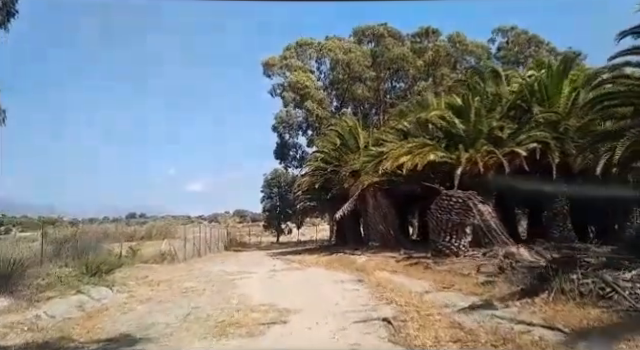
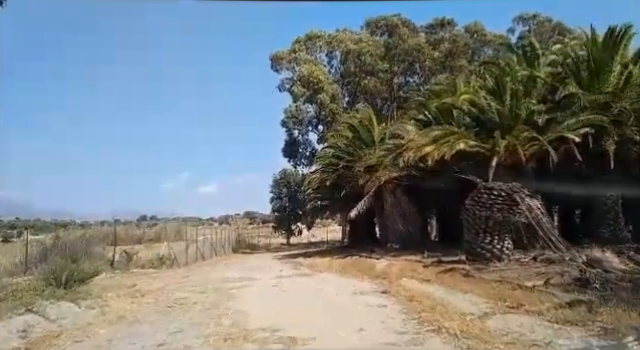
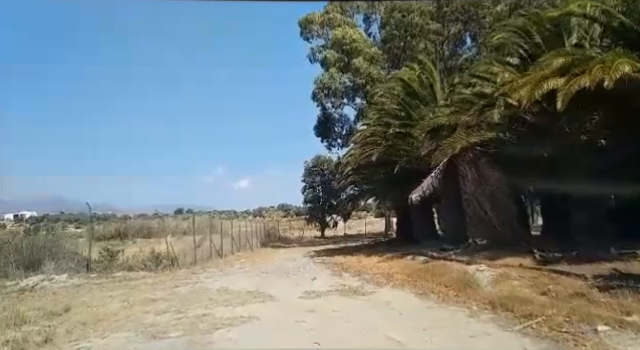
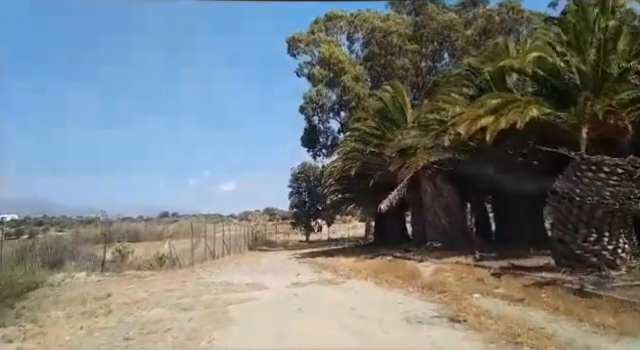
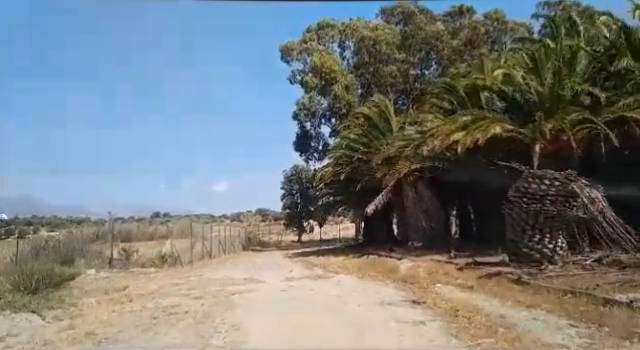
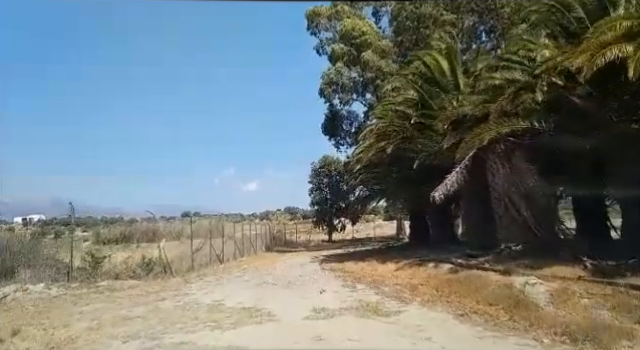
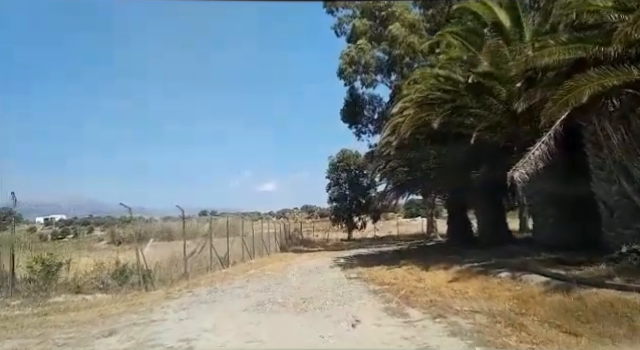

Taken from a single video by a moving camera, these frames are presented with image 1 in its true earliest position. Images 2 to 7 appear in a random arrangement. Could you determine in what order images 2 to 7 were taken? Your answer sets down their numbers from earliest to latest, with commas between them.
2, 5, 4, 3, 6, 7
